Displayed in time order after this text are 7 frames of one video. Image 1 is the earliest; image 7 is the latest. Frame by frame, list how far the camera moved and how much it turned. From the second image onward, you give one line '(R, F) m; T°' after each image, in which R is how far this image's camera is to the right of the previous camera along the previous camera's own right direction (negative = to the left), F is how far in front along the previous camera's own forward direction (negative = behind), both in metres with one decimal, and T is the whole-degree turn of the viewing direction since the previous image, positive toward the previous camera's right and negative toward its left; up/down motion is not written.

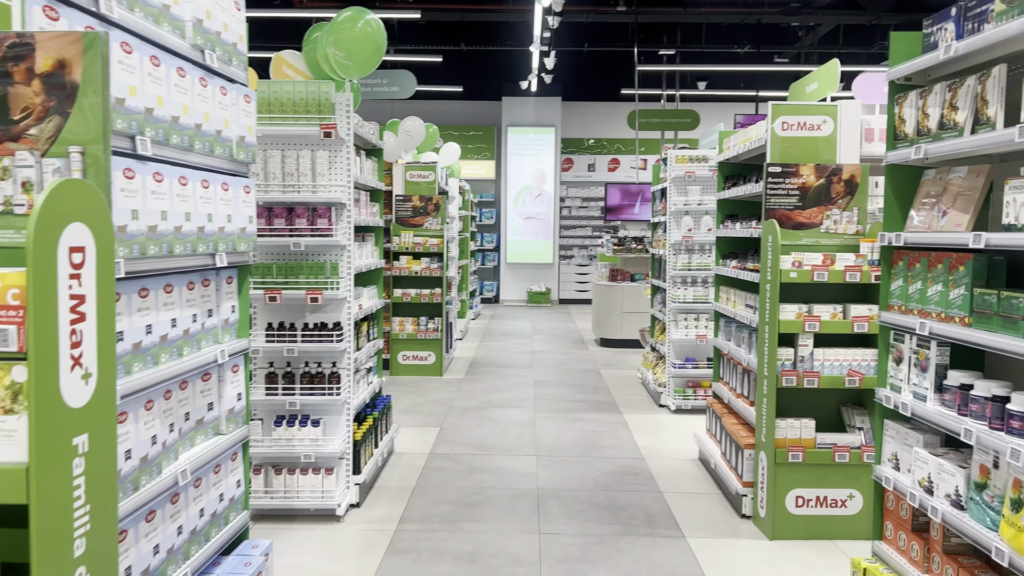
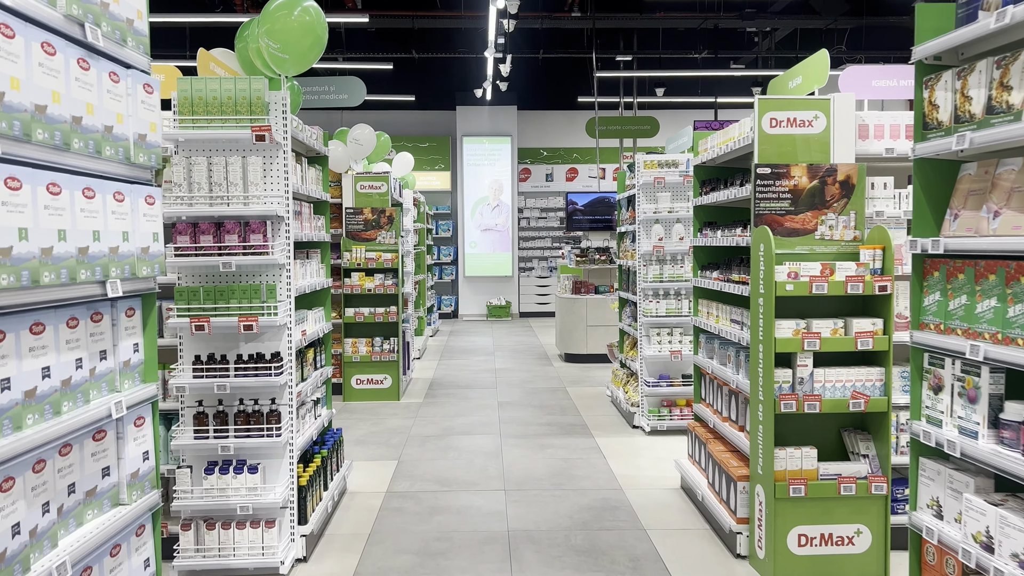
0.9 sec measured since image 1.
(0.0, +0.5) m; +3°
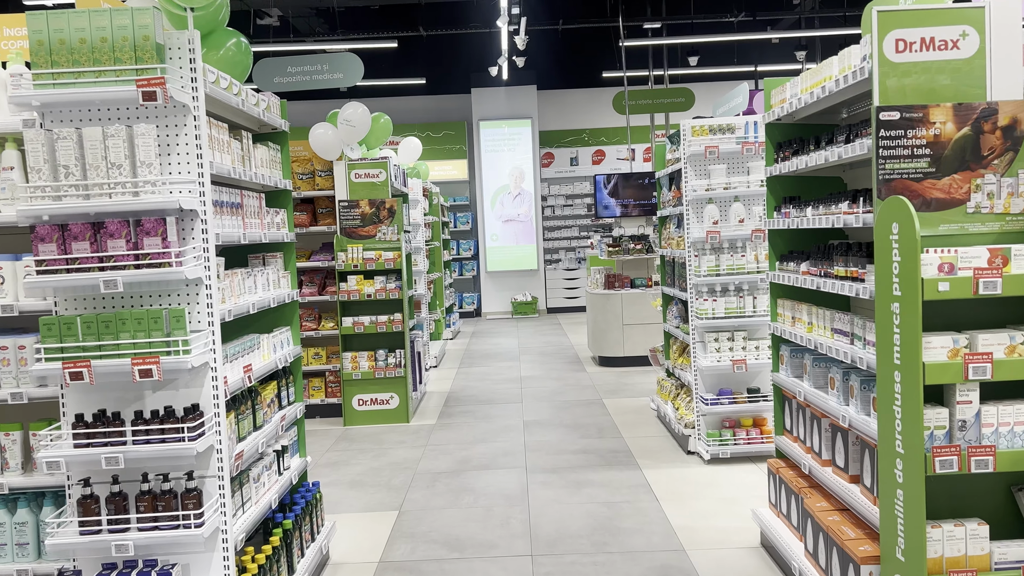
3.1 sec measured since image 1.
(0.0, +1.1) m; -2°
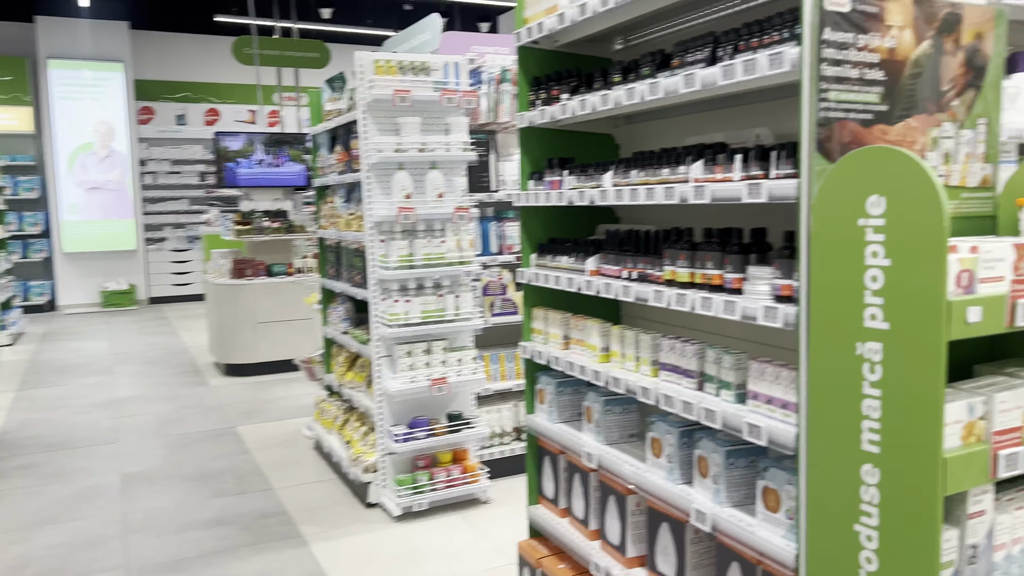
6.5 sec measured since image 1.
(0.0, +1.5) m; +26°
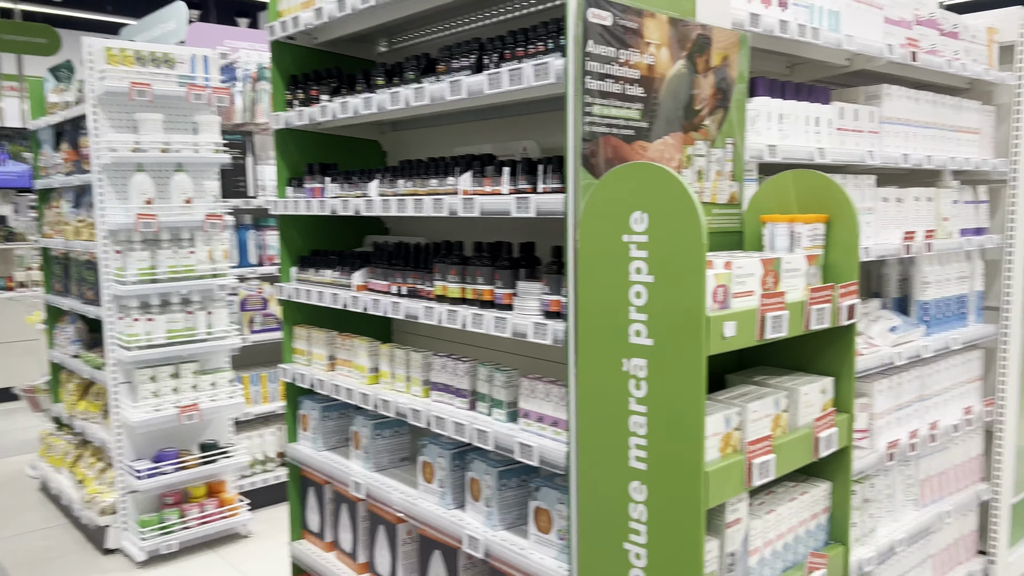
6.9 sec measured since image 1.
(0.0, +0.1) m; +16°
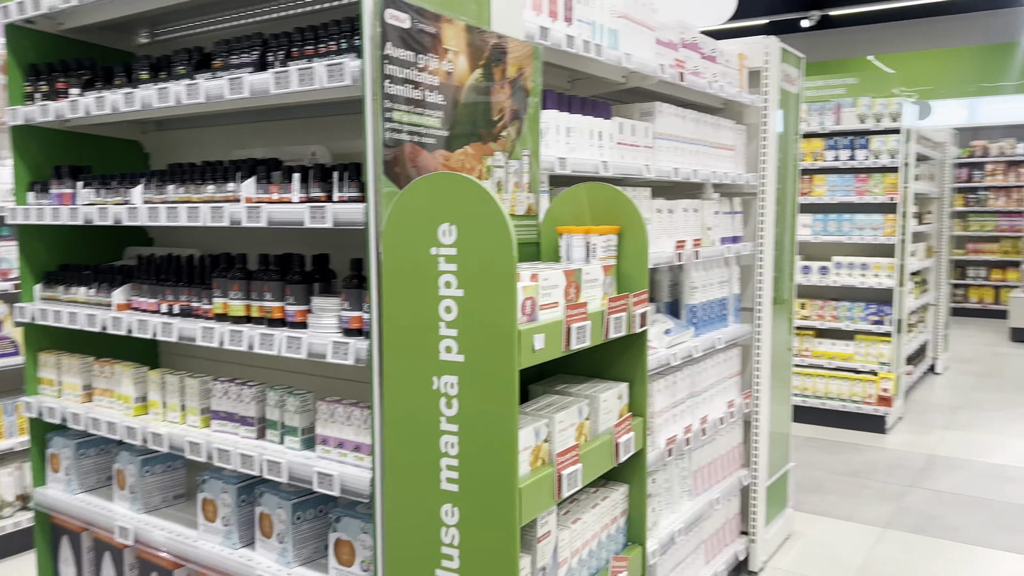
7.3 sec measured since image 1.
(0.0, +0.1) m; +16°
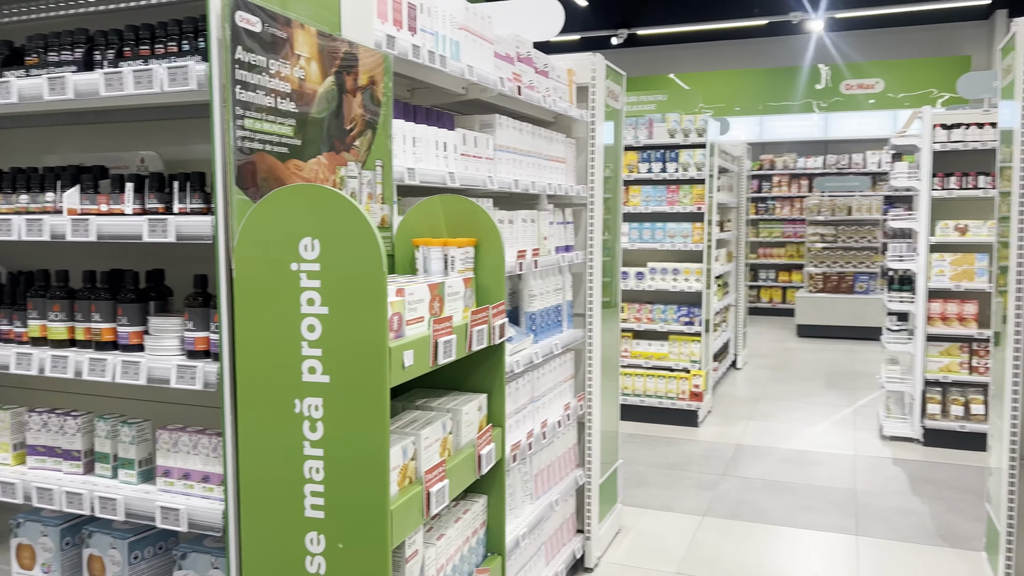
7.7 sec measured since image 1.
(-0.1, 0.0) m; +13°
